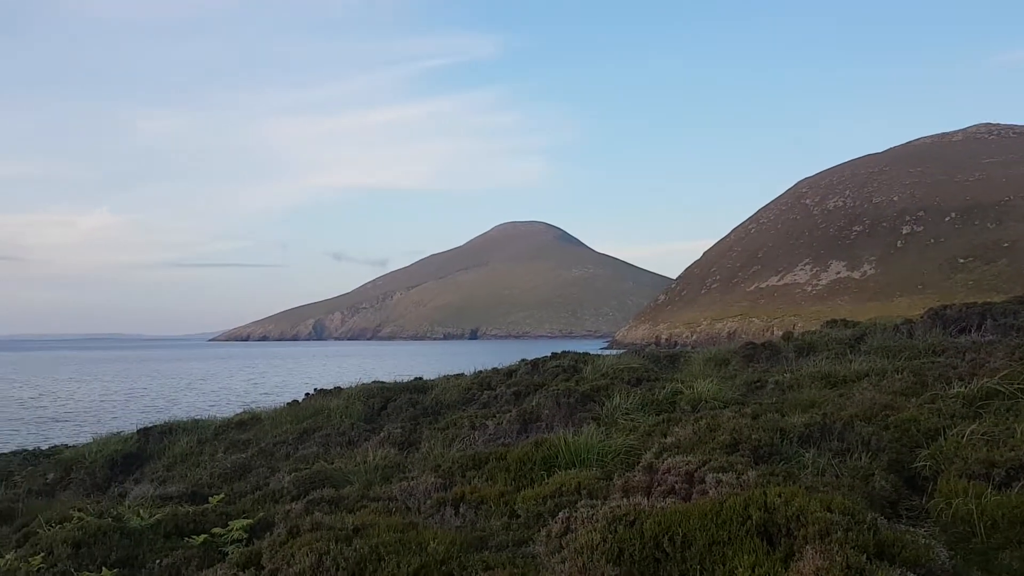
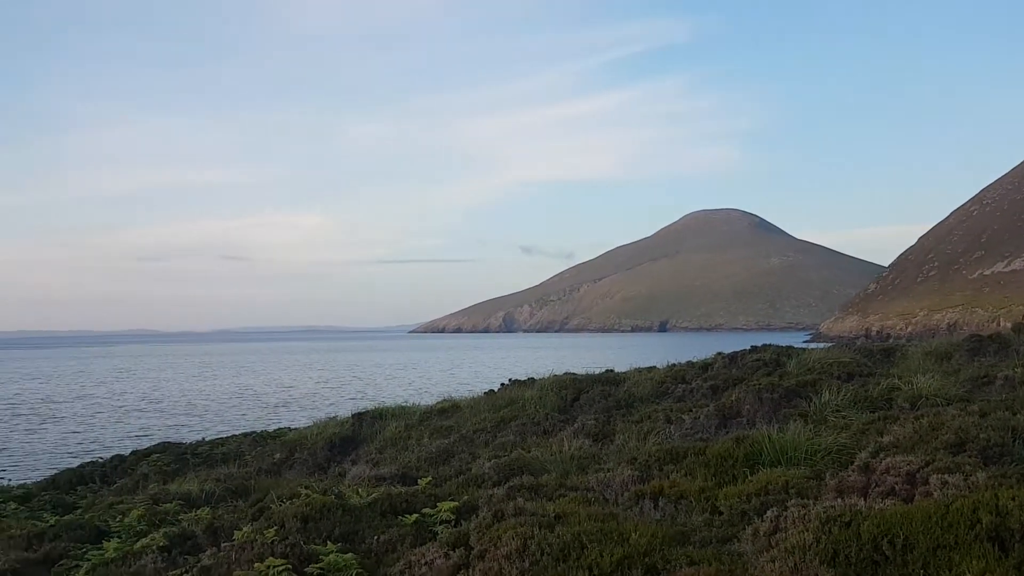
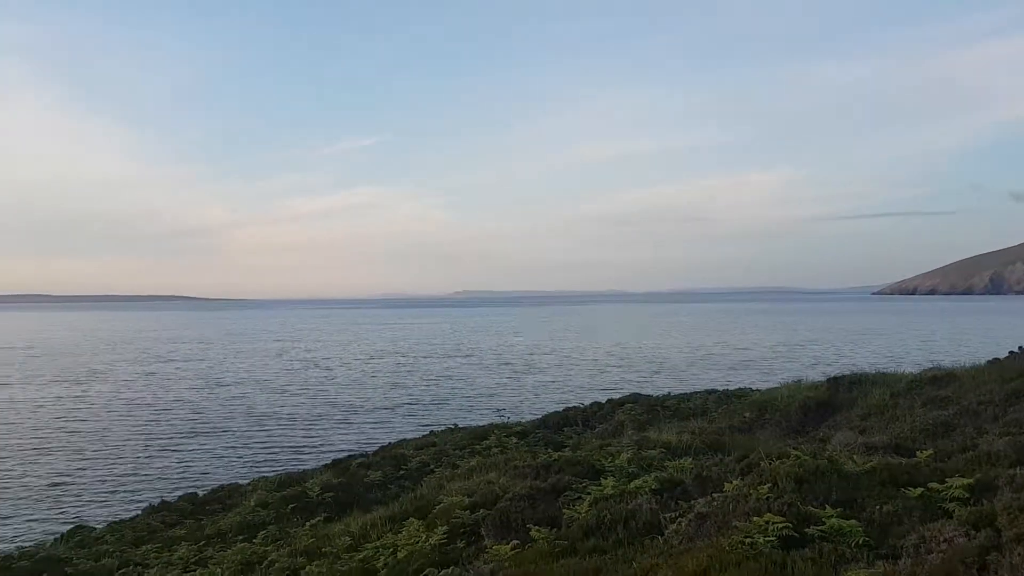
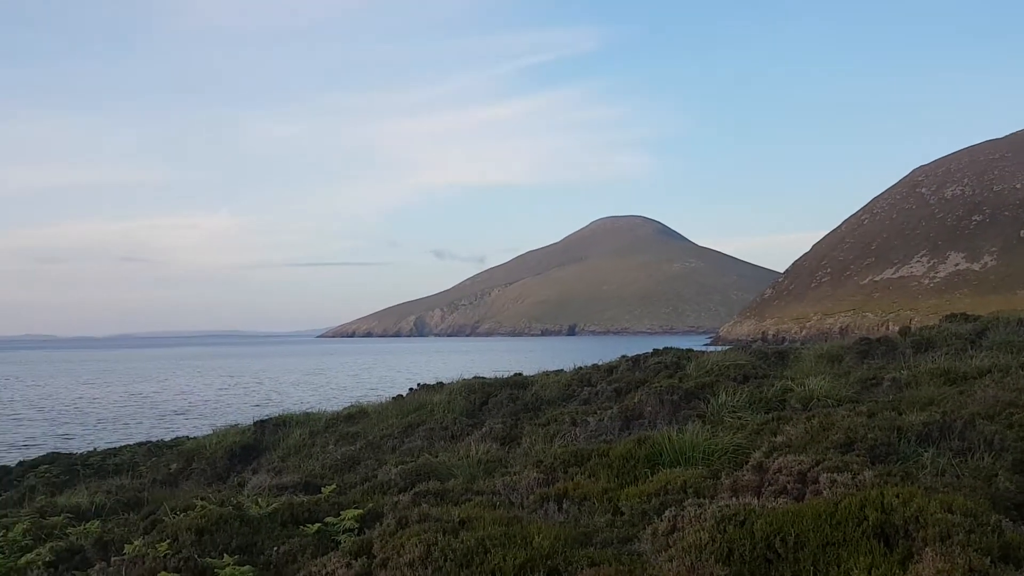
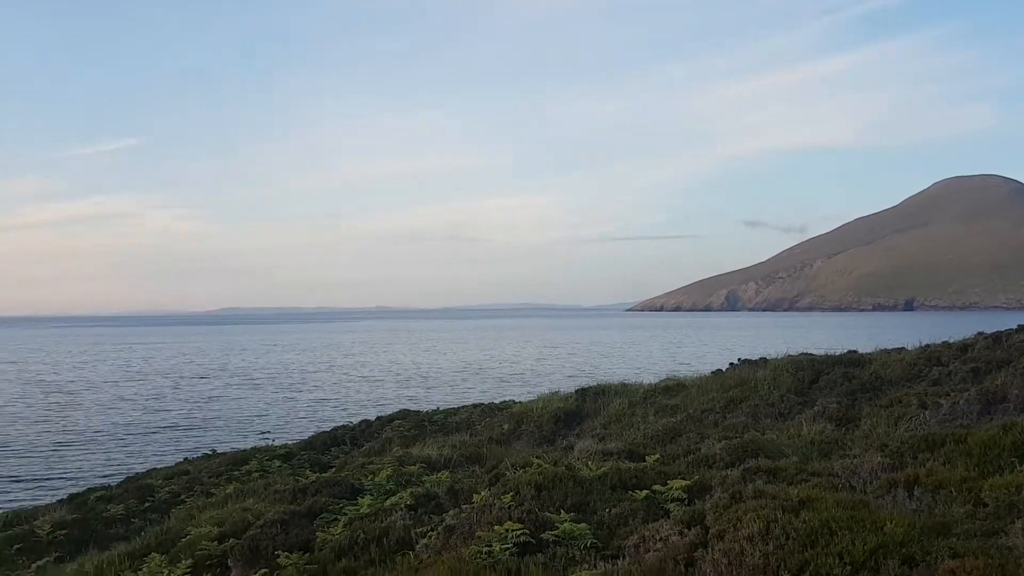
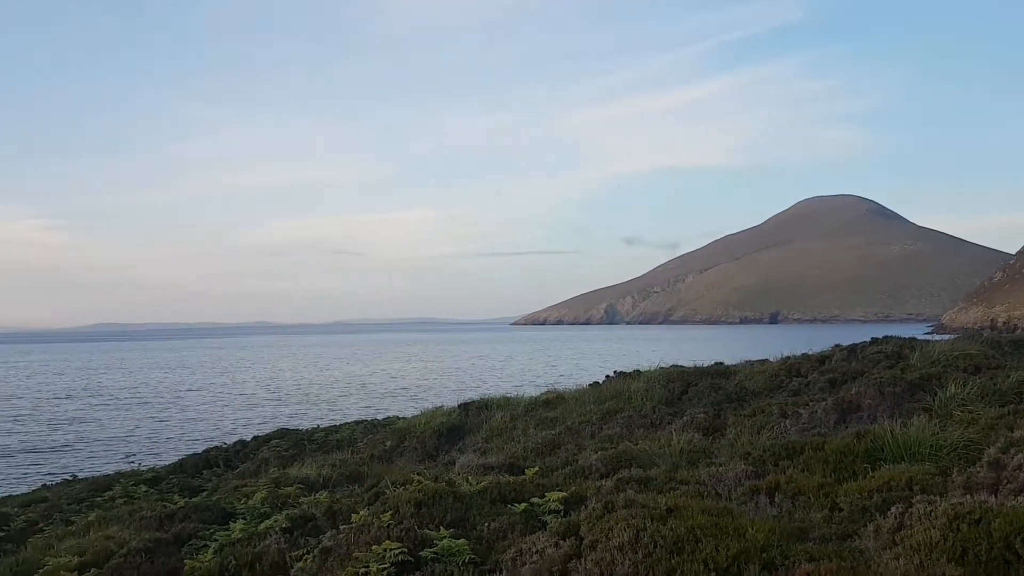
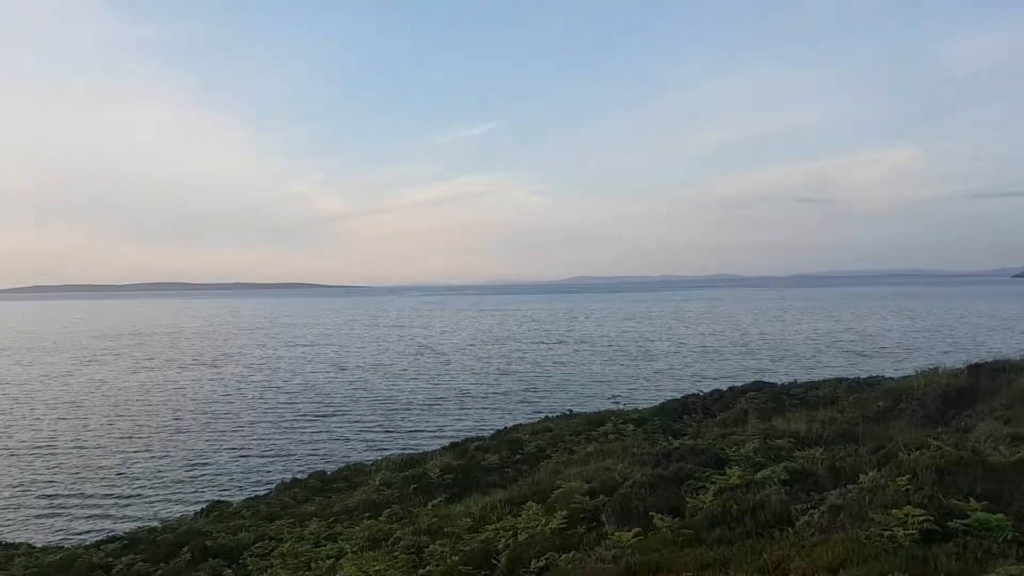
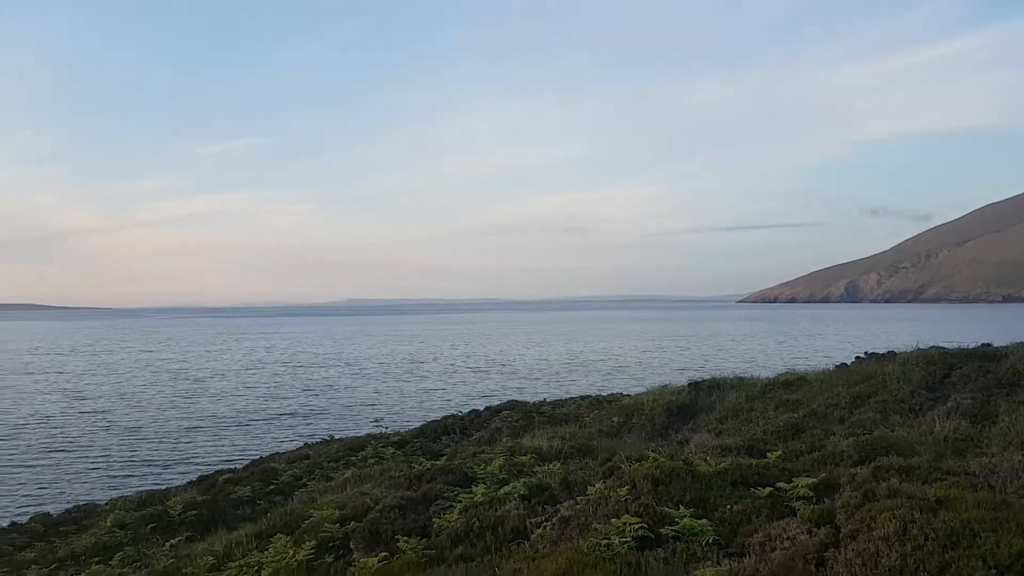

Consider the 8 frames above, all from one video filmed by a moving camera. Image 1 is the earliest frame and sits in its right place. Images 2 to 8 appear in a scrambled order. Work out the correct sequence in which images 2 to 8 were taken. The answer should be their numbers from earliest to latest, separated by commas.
4, 2, 6, 5, 8, 3, 7
